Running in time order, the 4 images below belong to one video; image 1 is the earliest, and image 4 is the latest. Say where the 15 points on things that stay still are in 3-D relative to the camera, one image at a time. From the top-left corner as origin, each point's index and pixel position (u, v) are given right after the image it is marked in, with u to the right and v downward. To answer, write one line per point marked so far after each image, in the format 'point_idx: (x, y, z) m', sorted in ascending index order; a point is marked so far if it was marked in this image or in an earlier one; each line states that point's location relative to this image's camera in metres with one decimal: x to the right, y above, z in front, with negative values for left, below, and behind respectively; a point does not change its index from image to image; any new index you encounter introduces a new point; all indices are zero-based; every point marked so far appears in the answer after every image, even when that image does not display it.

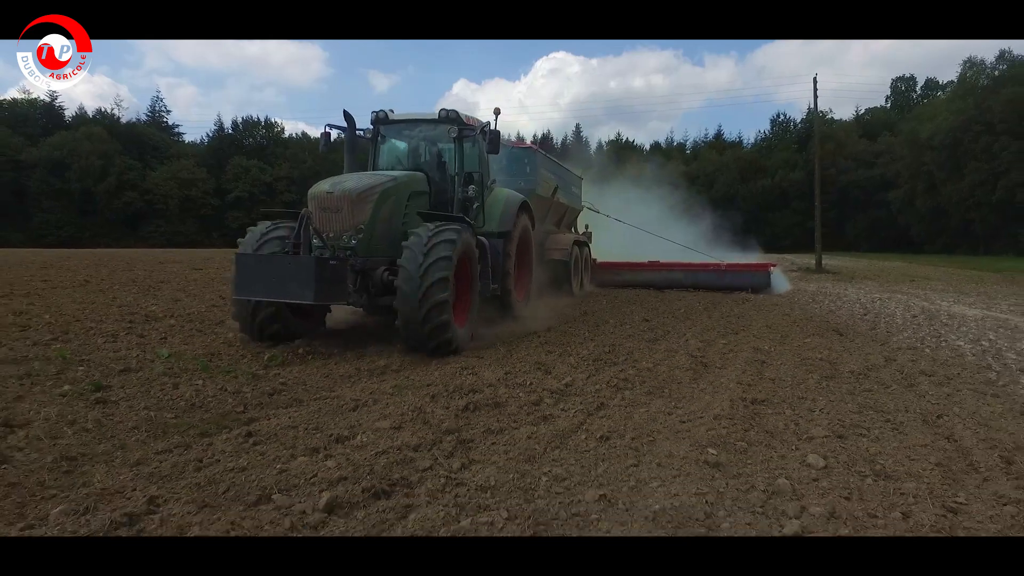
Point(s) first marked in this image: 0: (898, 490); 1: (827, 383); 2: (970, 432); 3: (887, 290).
0: (+1.3, -0.6, +2.1) m
1: (+1.8, -0.6, +3.6) m
2: (+2.0, -0.6, +2.6) m
3: (+7.0, 0.0, +11.6) m
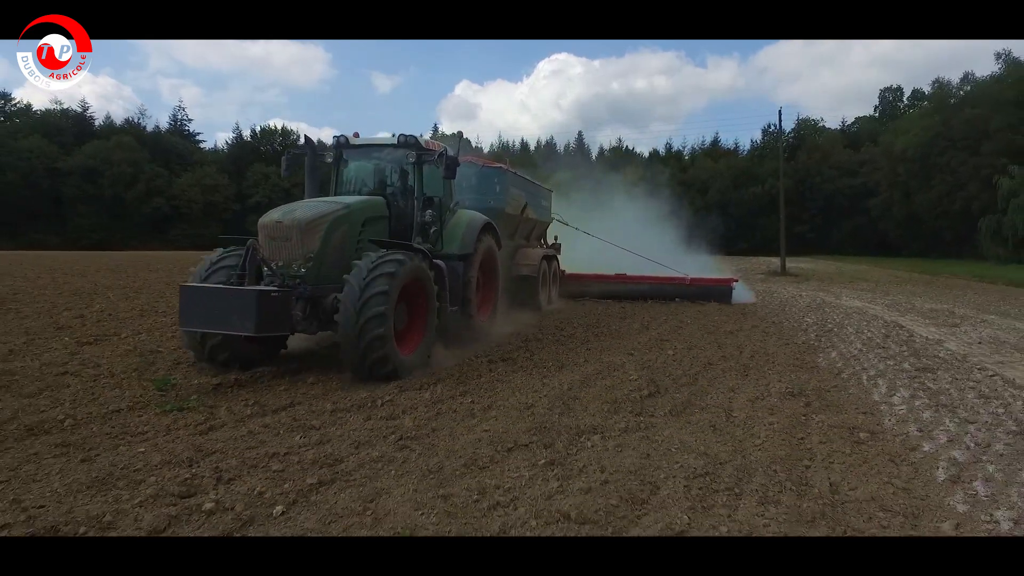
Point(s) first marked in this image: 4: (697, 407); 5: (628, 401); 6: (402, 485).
0: (+1.7, -0.6, +5.6) m
1: (+2.2, -0.5, +7.1) m
2: (+2.3, -0.6, +6.1) m
3: (+7.4, 0.0, +15.1) m
4: (+1.1, -0.7, +3.9) m
5: (+0.7, -0.7, +3.9) m
6: (-0.5, -0.8, +2.6) m
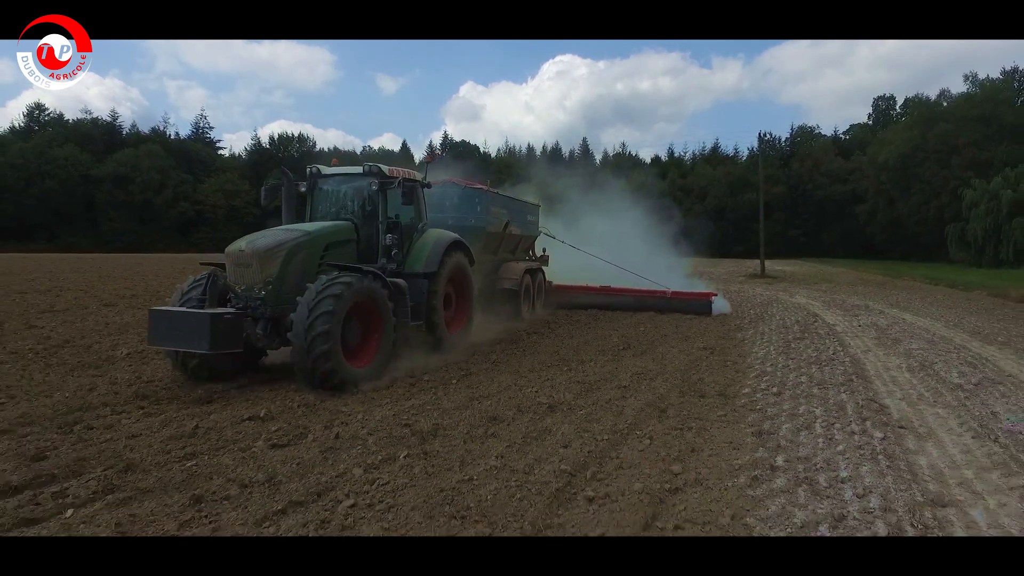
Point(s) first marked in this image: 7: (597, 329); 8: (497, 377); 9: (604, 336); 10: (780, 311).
0: (+2.1, -0.6, +8.7) m
1: (+2.6, -0.5, +10.2) m
2: (+2.7, -0.6, +9.2) m
3: (+7.8, 0.0, +18.2) m
4: (+1.5, -0.7, +7.0) m
5: (+1.1, -0.7, +7.1) m
6: (-0.1, -0.8, +5.7) m
7: (+1.2, -0.6, +9.3) m
8: (-0.1, -0.8, +5.6) m
9: (+1.2, -0.6, +8.3) m
10: (+5.1, -0.4, +12.3) m
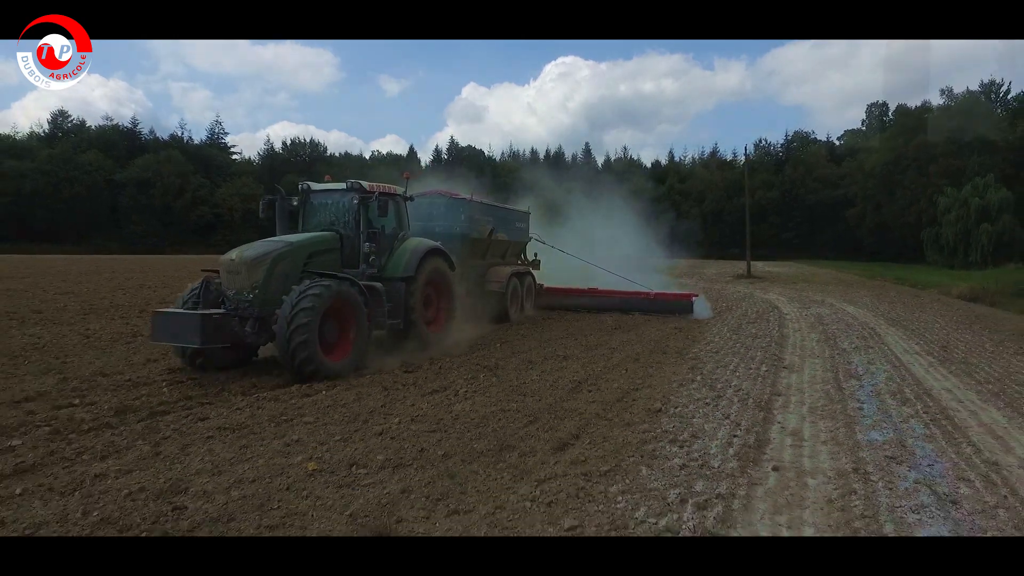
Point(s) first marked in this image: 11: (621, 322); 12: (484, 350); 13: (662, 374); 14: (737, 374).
0: (+2.4, -0.5, +11.3) m
1: (+2.9, -0.5, +12.8) m
2: (+3.1, -0.5, +11.8) m
3: (+8.2, 0.0, +20.7) m
4: (+1.8, -0.7, +9.6) m
5: (+1.4, -0.6, +9.6) m
6: (+0.2, -0.7, +8.3) m
7: (+1.6, -0.5, +11.8) m
8: (+0.2, -0.7, +8.2) m
9: (+1.5, -0.6, +10.9) m
10: (+5.5, -0.4, +14.9) m
11: (+2.1, -0.6, +10.9) m
12: (-0.3, -0.7, +7.9) m
13: (+1.5, -0.8, +6.2) m
14: (+2.2, -0.8, +6.2) m
